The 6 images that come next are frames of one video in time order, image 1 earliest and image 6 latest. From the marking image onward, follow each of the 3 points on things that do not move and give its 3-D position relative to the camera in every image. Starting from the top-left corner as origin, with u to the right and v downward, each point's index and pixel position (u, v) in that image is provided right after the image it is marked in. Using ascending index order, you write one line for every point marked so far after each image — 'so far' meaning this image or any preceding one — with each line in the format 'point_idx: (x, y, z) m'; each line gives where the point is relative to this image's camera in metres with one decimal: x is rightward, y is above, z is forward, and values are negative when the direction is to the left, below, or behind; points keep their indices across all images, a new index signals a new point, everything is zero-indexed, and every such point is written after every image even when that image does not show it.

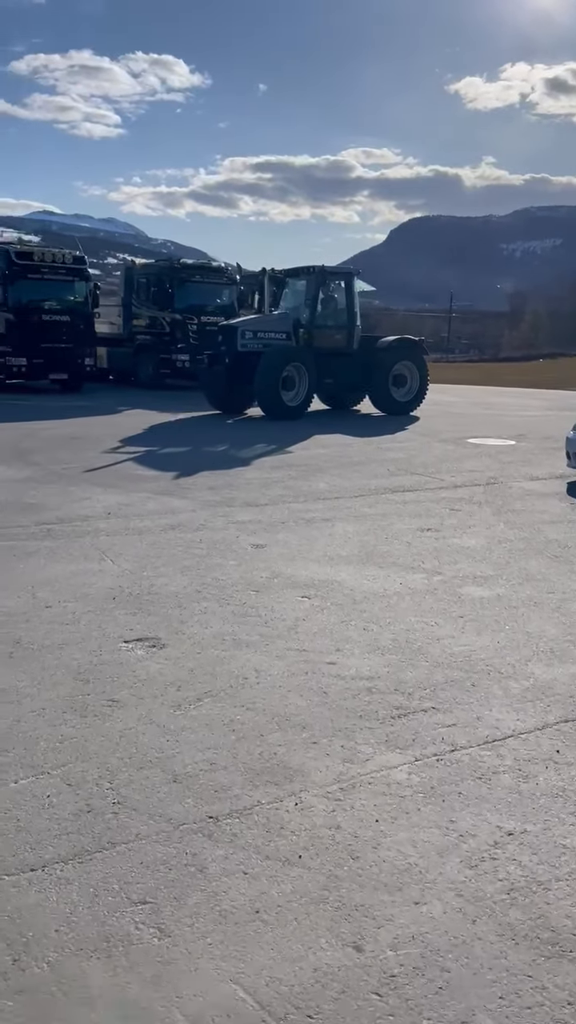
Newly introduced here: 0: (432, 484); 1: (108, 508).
0: (+2.1, +0.4, +12.3) m
1: (-2.2, 0.0, +10.3) m
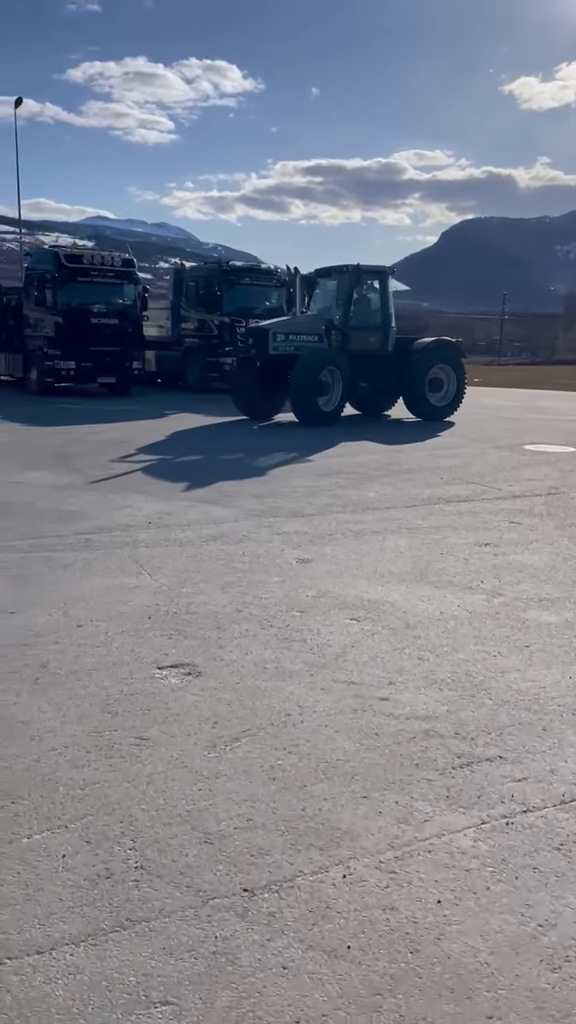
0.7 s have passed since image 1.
0: (+2.8, +0.3, +11.7) m
1: (-1.7, -0.1, +9.9) m
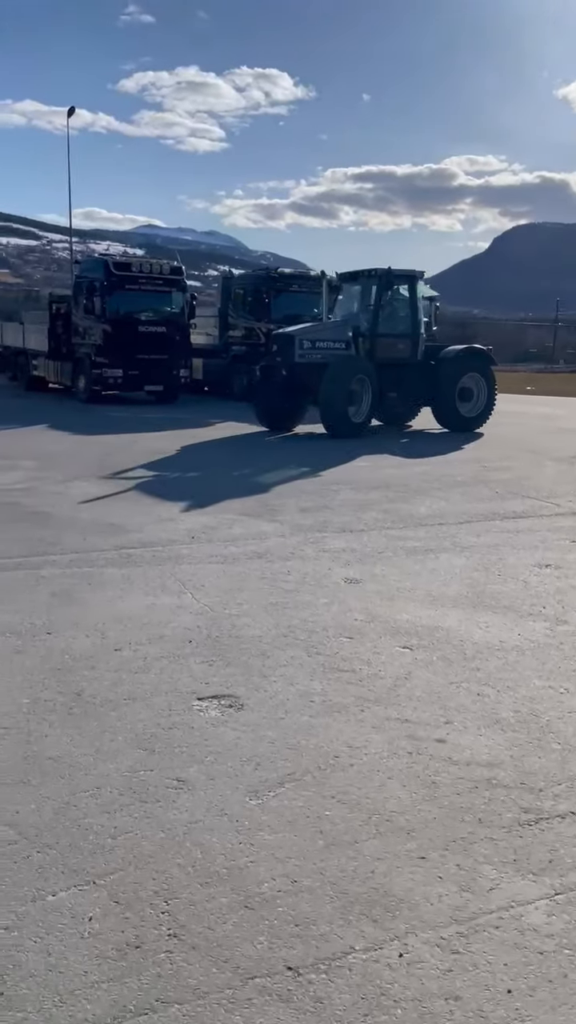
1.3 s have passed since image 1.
0: (+3.5, 0.0, +11.2) m
1: (-1.1, -0.2, +9.6) m
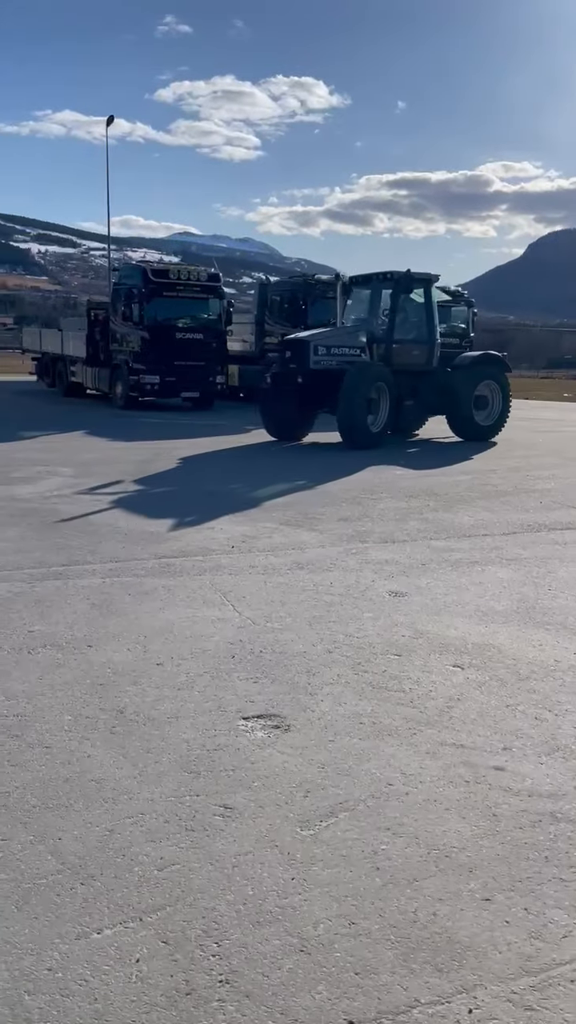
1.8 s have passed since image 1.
0: (+4.0, -0.1, +10.8) m
1: (-0.6, -0.3, +9.4) m
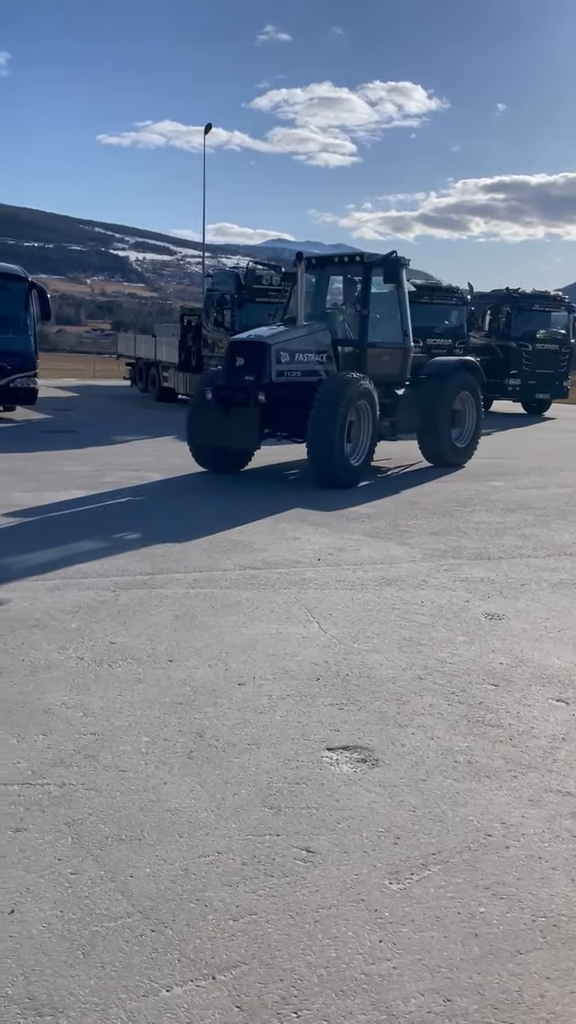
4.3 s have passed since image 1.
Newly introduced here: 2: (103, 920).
0: (+5.1, -0.4, +10.1) m
1: (+0.3, -0.5, +9.2) m
2: (-0.7, -1.6, +3.2) m
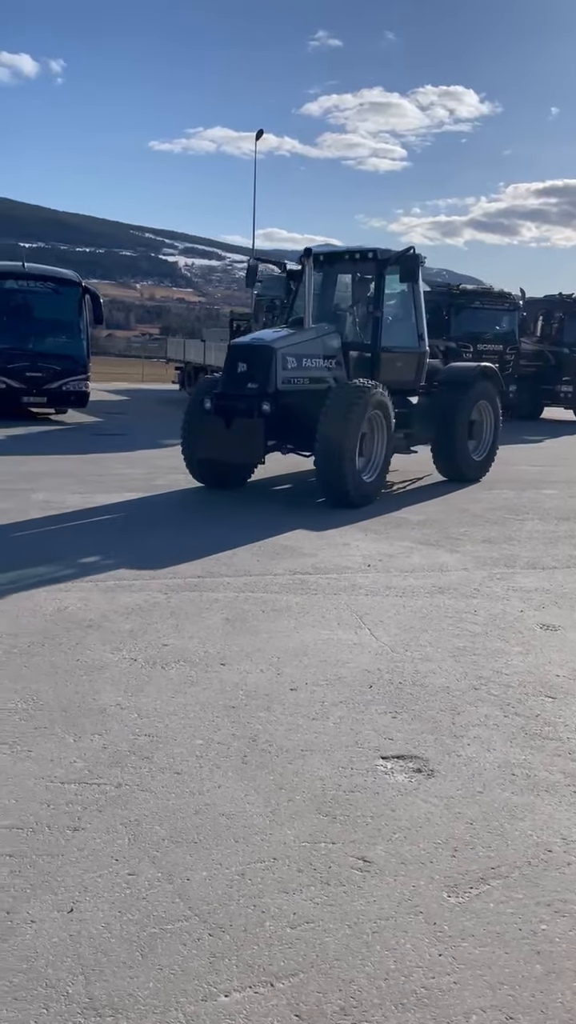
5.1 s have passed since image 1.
0: (+5.7, -0.5, +9.8) m
1: (+0.9, -0.5, +9.1) m
2: (-0.5, -1.6, +3.2) m
